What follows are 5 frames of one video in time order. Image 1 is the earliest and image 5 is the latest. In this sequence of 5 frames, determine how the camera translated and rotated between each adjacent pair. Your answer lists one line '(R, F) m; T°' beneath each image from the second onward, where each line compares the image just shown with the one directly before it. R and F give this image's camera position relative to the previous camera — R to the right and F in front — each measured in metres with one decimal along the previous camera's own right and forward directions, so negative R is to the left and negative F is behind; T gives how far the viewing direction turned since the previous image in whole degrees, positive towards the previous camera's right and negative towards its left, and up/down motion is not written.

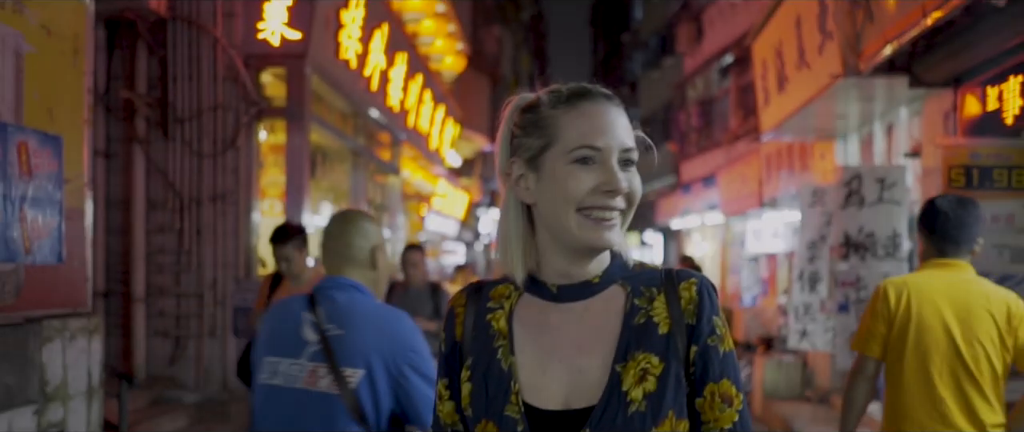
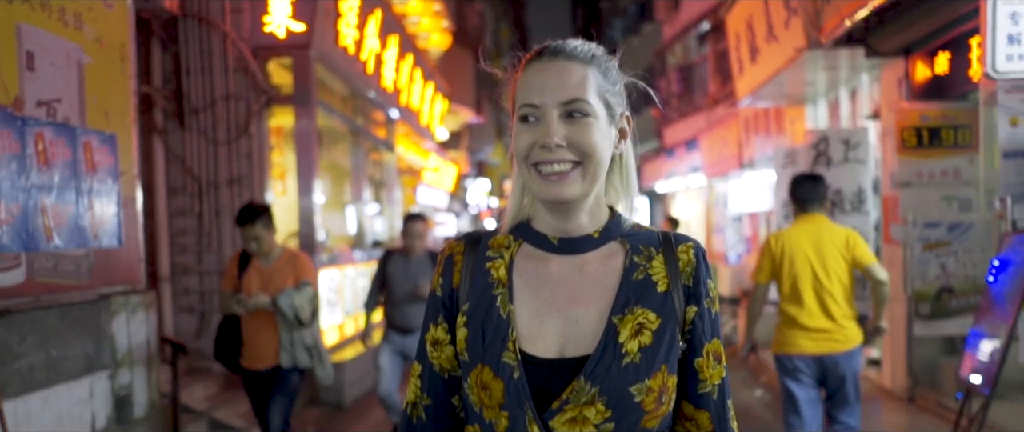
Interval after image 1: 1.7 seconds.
(-0.1, -0.6) m; +1°
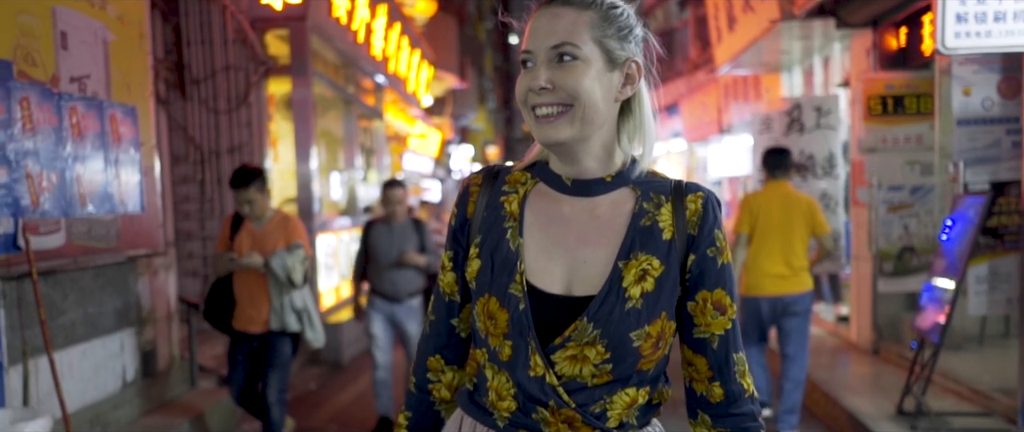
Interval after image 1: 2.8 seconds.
(-0.1, -0.4) m; +1°
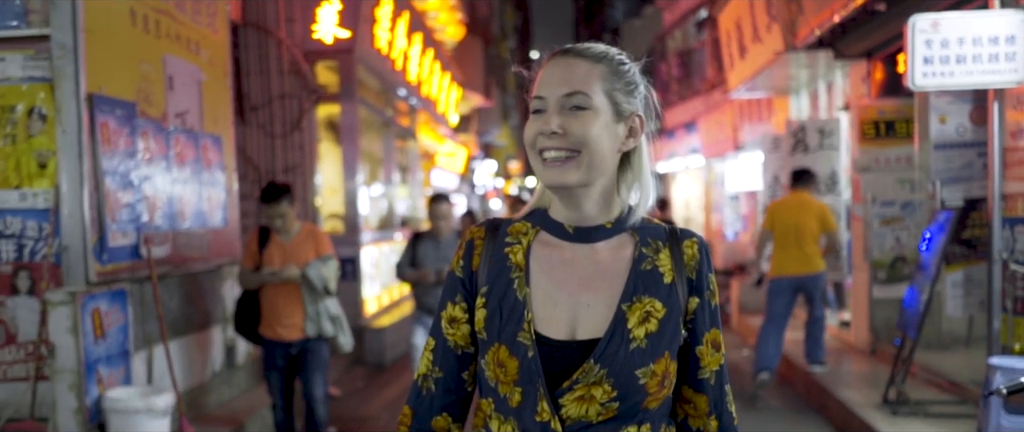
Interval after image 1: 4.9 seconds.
(-0.1, -0.8) m; -1°
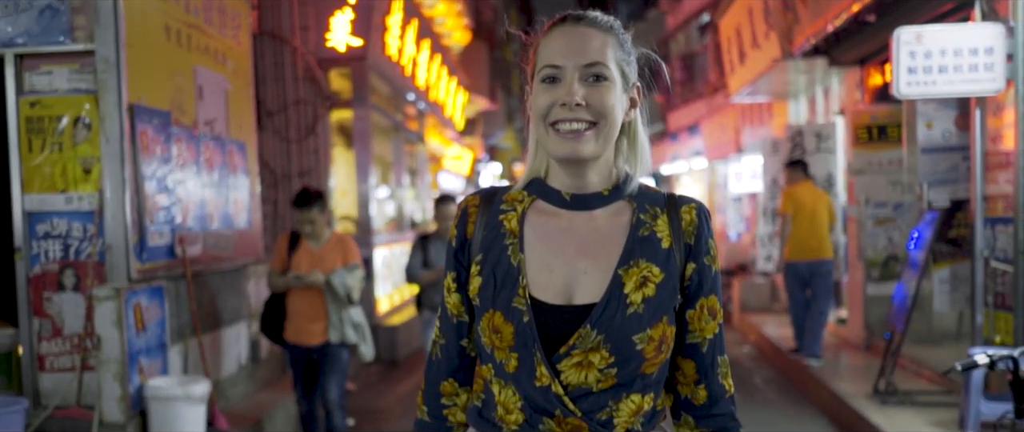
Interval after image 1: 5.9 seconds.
(0.0, -0.3) m; 0°
